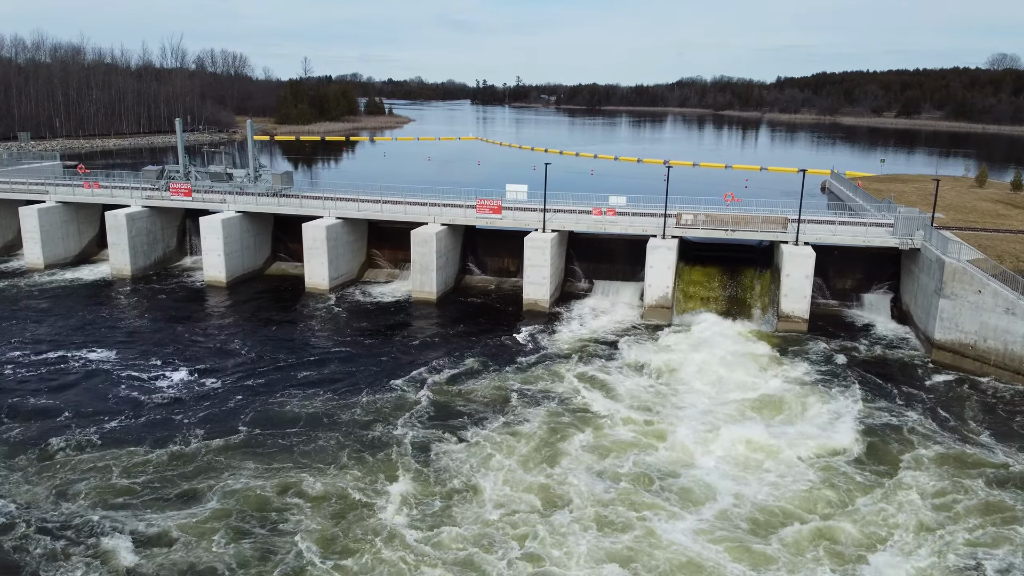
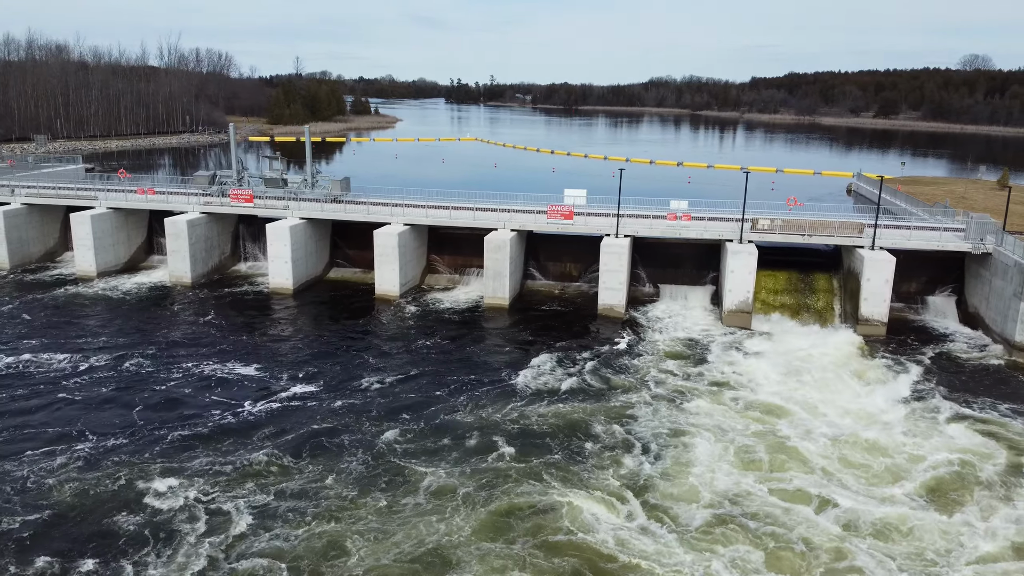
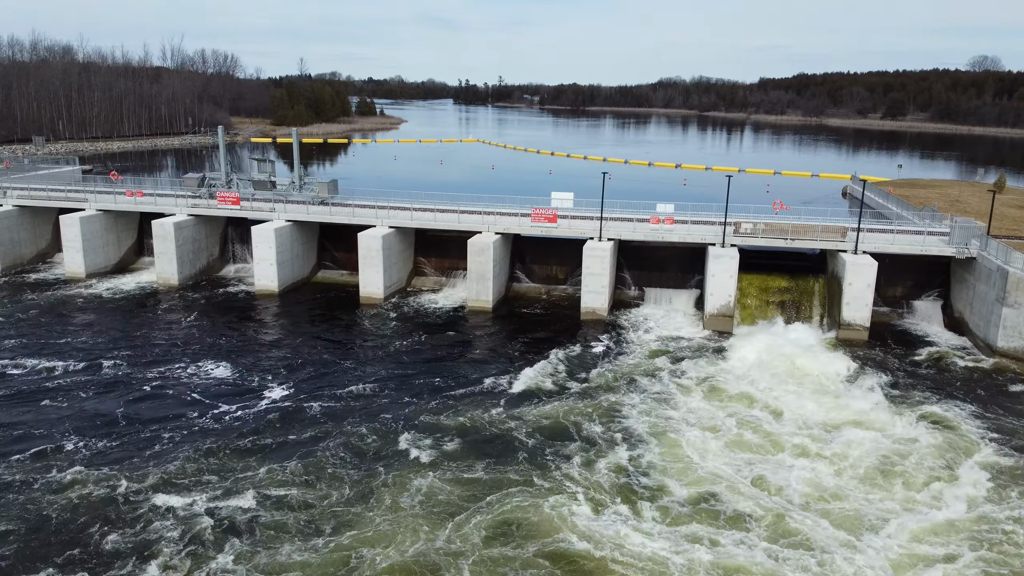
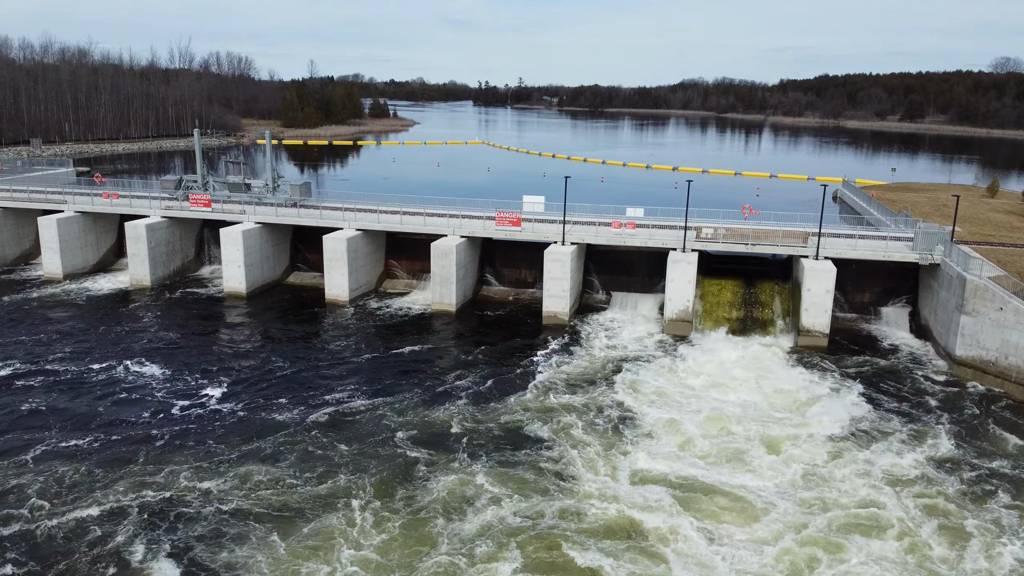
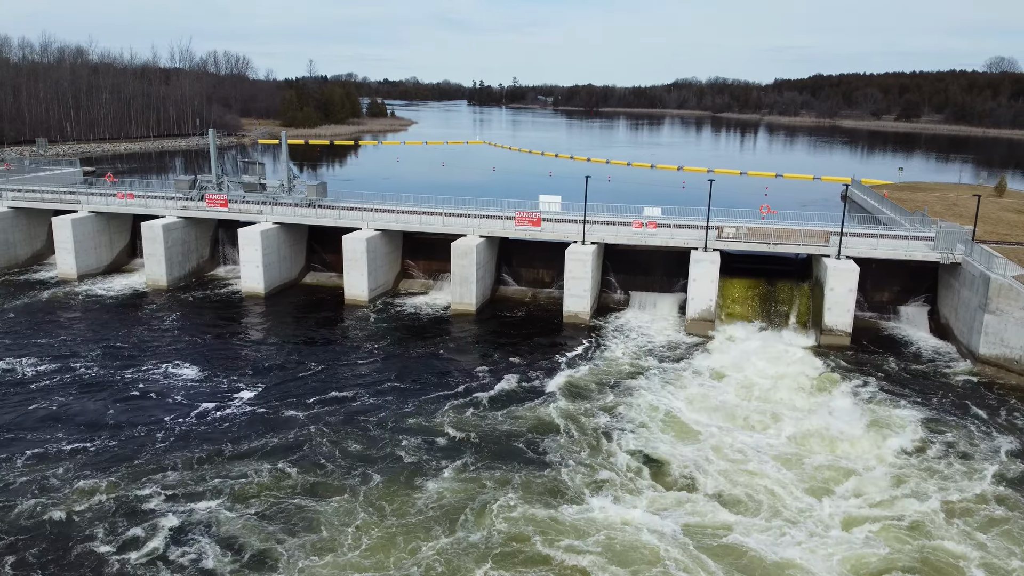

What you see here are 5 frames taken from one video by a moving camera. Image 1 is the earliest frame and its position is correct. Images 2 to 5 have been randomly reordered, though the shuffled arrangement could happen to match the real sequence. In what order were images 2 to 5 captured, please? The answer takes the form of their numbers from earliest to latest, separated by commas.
4, 5, 3, 2
